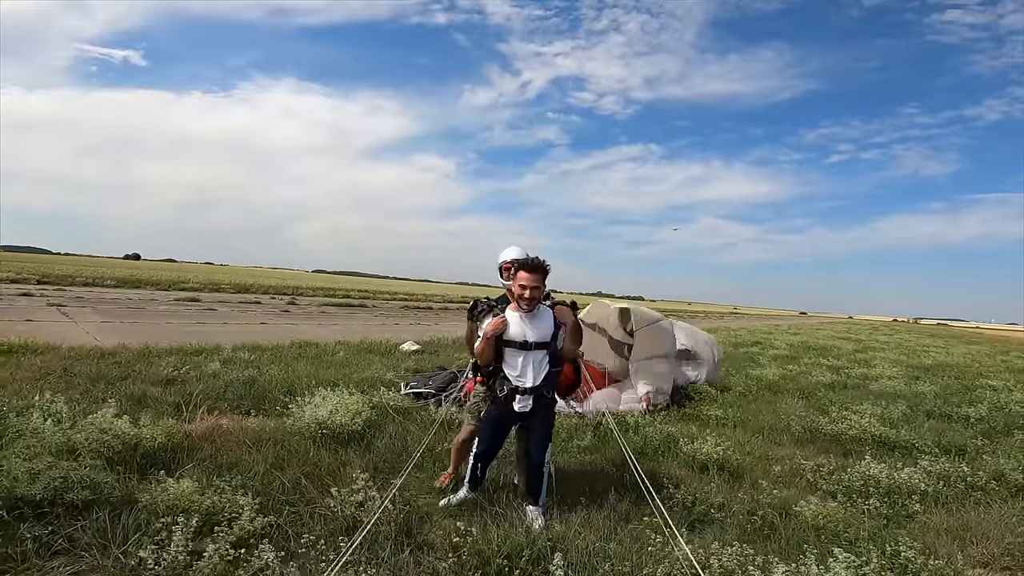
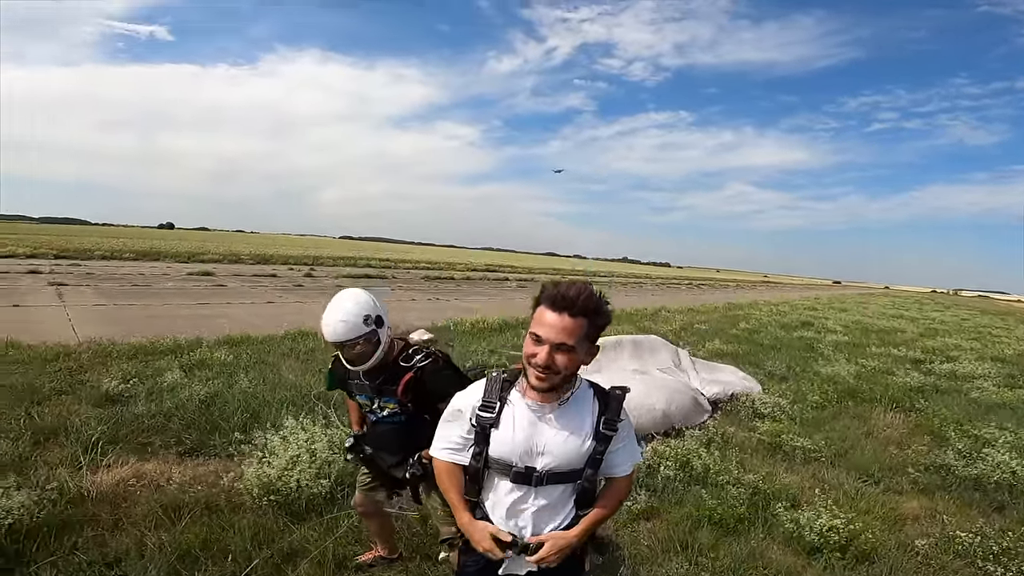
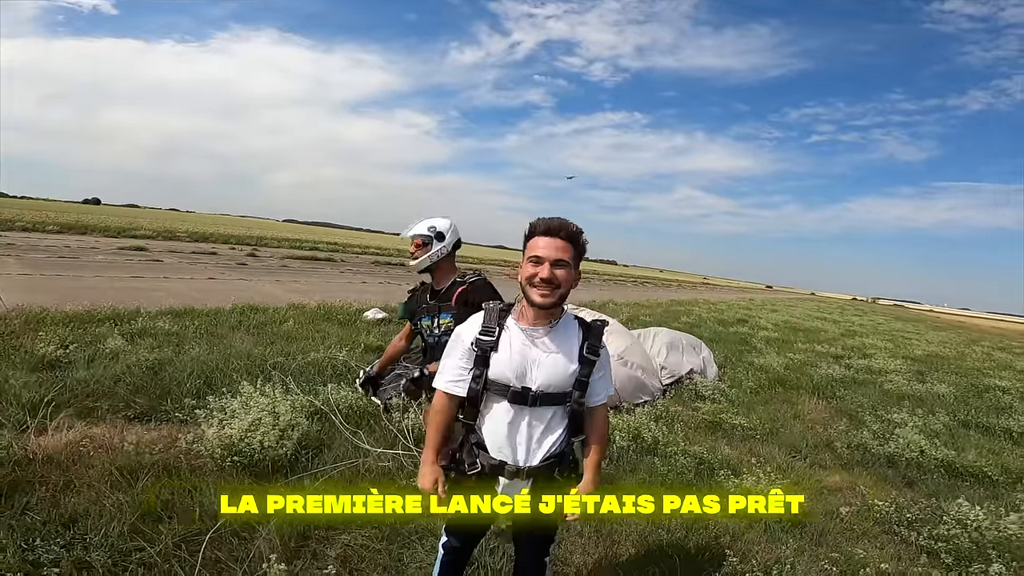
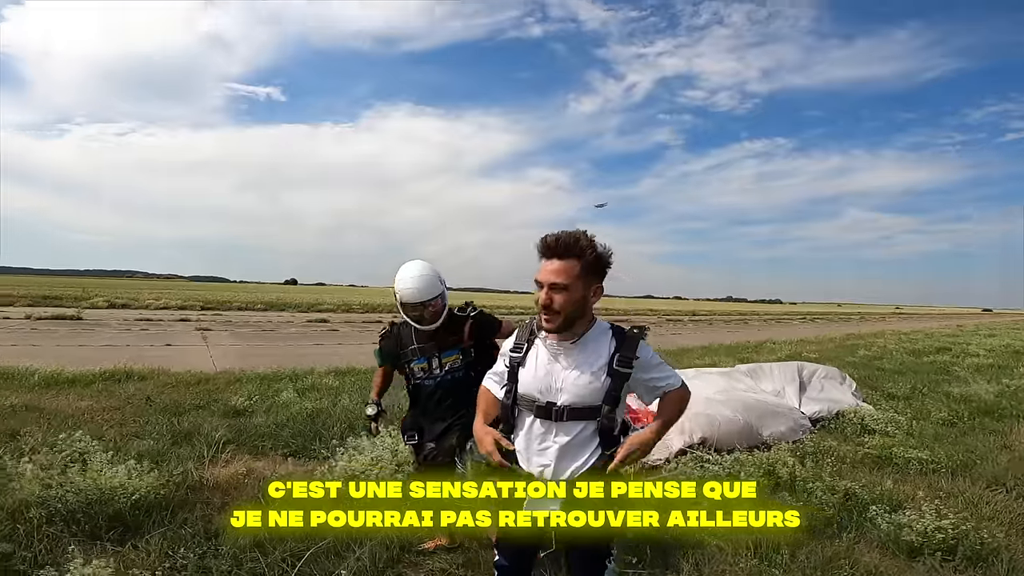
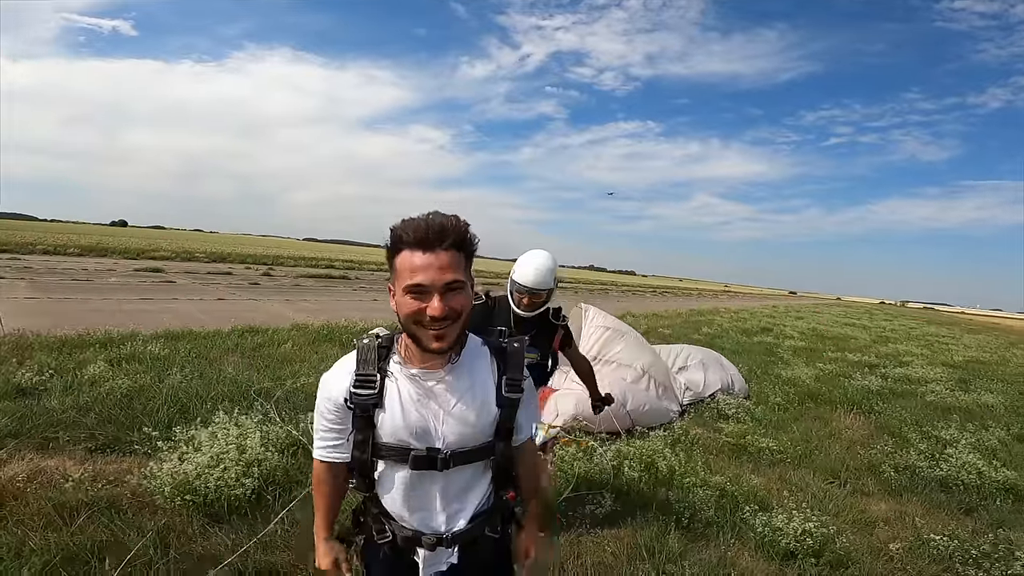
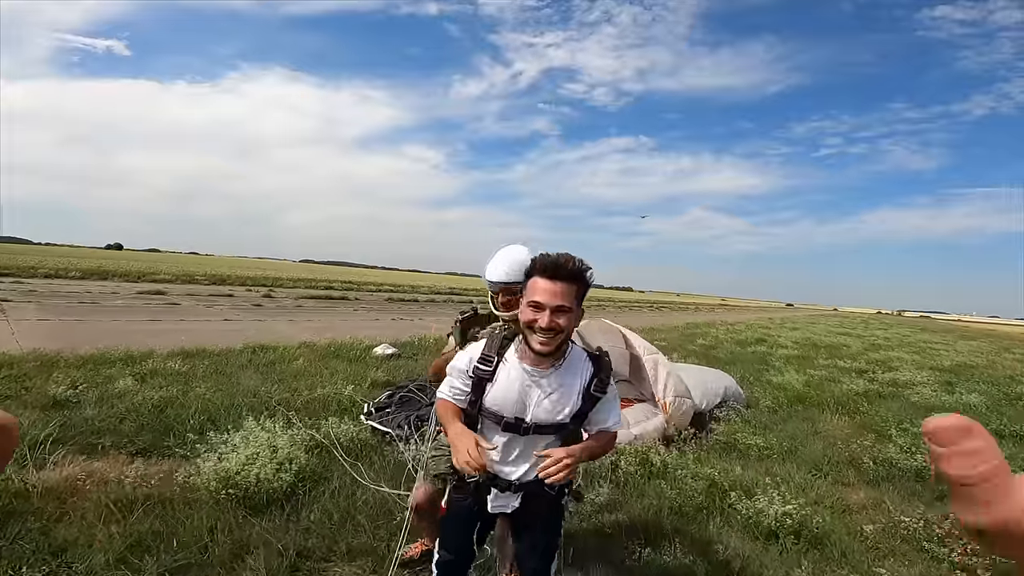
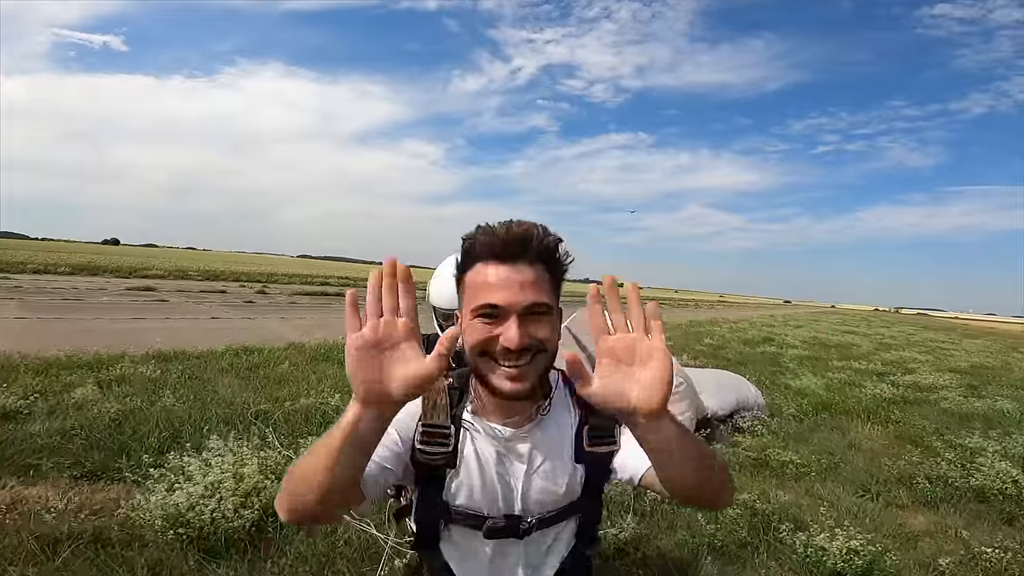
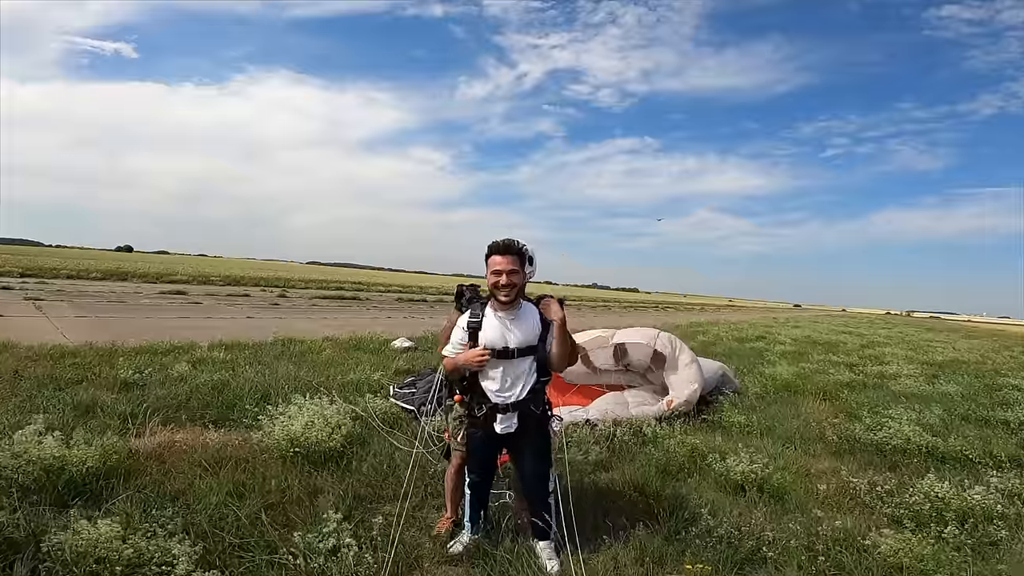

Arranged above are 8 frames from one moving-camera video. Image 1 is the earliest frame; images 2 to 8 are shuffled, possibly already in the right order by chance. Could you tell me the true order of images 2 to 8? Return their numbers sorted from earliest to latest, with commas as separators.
8, 6, 7, 5, 3, 2, 4
